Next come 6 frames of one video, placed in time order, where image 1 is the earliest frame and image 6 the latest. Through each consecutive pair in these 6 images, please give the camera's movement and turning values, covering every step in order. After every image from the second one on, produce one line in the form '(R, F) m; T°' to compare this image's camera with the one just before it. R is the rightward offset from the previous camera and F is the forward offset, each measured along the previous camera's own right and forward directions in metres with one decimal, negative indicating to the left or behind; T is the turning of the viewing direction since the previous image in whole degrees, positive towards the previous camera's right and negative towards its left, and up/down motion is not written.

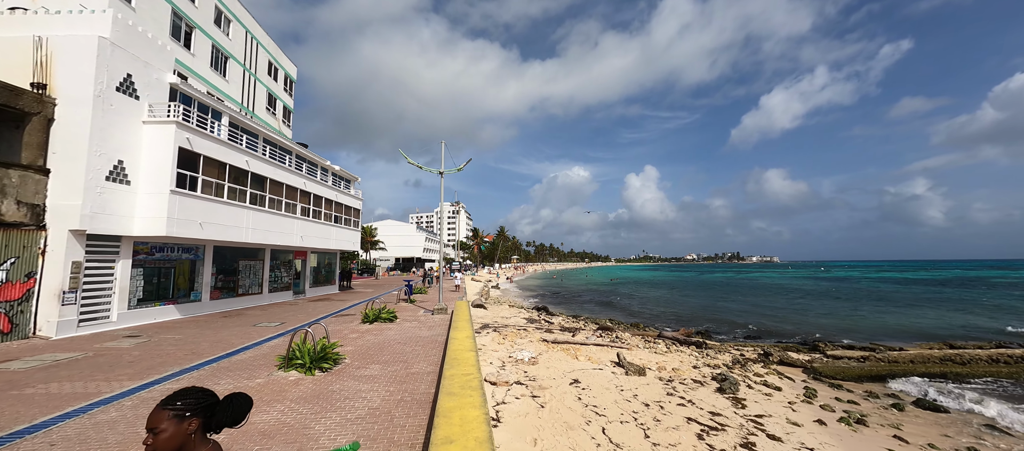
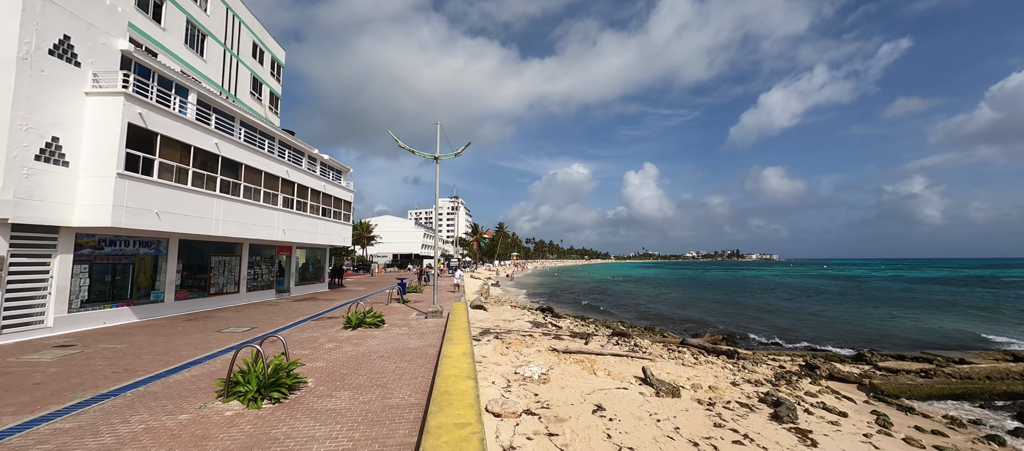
(-0.2, +1.8) m; 0°
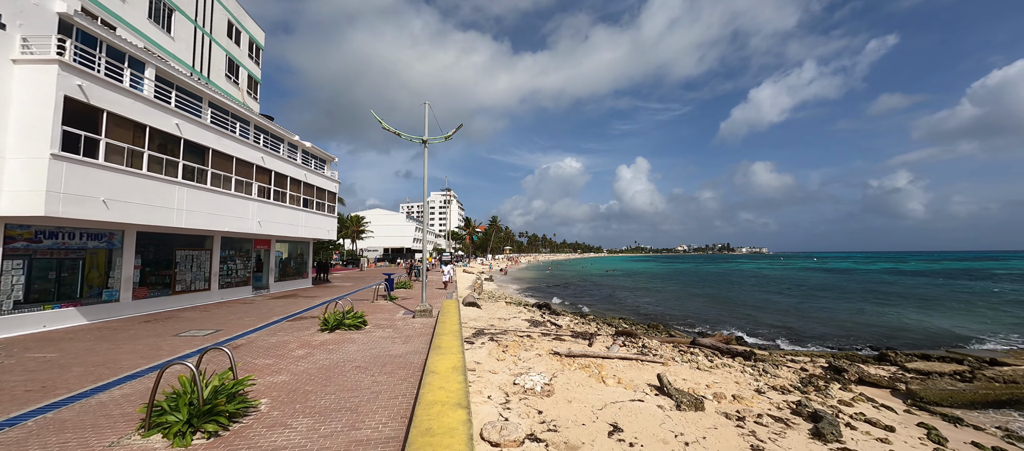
(-0.1, +1.2) m; +1°
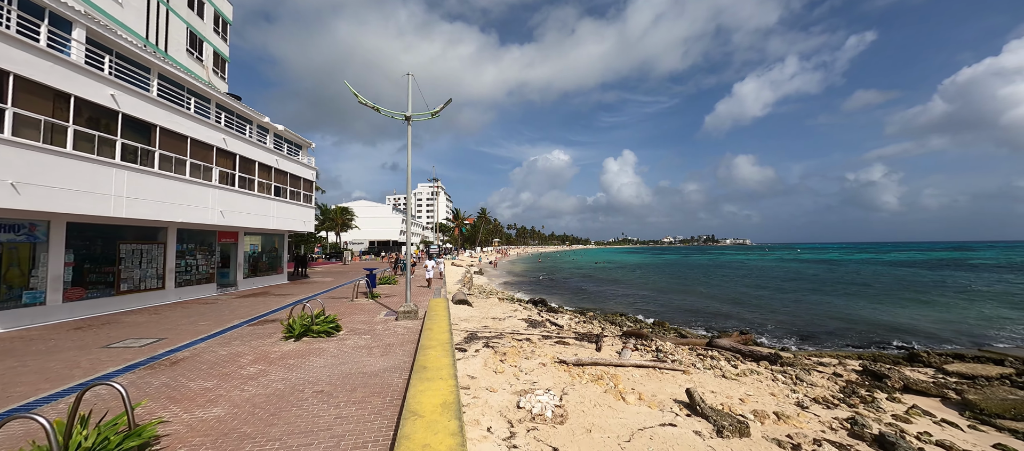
(-0.3, +1.5) m; +2°
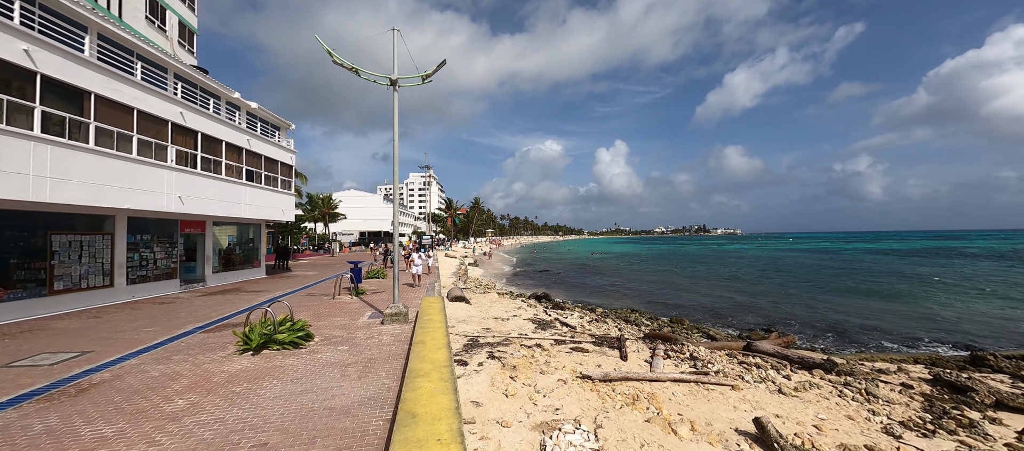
(-0.4, +1.7) m; +1°
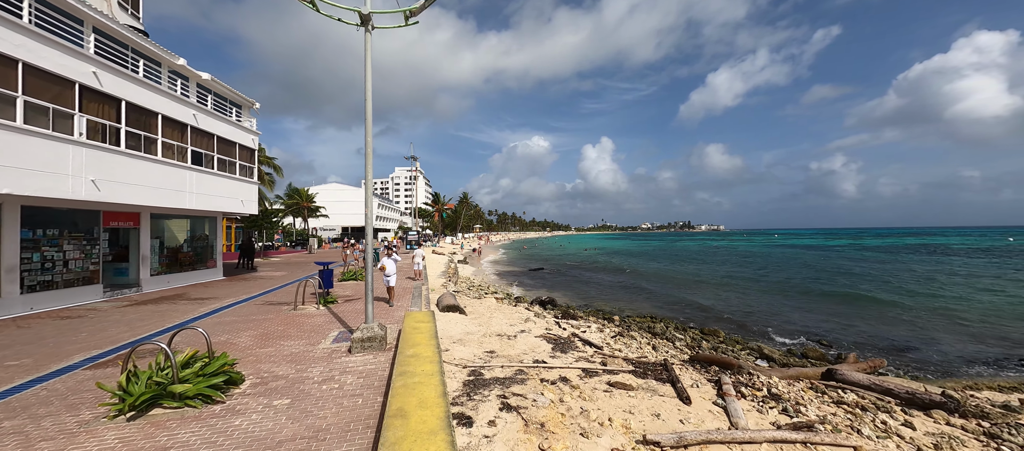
(-0.5, +2.4) m; +2°
